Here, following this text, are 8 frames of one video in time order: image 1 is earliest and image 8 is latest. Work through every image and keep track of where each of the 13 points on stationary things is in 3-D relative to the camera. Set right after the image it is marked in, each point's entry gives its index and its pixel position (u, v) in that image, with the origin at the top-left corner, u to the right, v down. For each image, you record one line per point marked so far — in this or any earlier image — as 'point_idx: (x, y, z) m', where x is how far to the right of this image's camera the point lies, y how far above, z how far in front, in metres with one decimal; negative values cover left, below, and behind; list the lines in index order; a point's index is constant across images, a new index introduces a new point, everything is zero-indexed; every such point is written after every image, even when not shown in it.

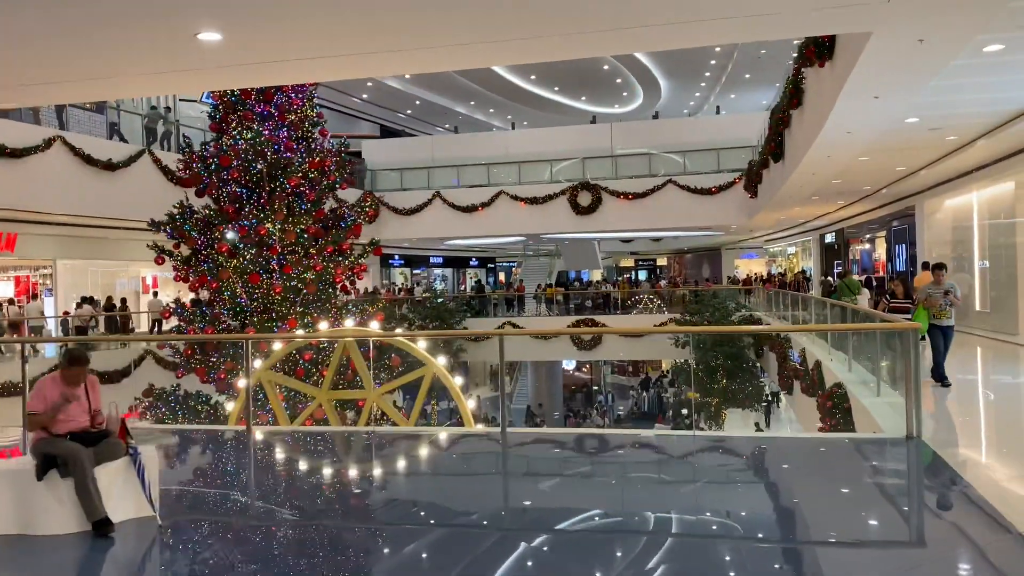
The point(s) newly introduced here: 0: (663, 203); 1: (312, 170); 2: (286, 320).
0: (+3.5, +2.0, +19.7) m
1: (-1.9, +1.1, +7.9) m
2: (-2.1, -0.3, +7.6) m
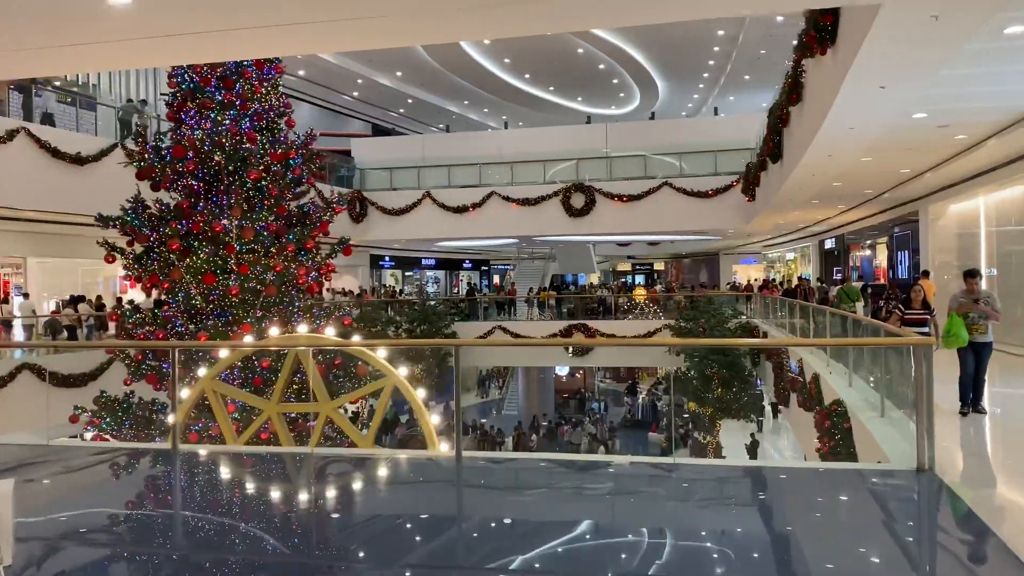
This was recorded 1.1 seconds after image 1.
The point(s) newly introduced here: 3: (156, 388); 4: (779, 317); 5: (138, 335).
0: (+3.3, +1.9, +19.2) m
1: (-2.1, +1.1, +7.3) m
2: (-2.3, -0.3, +7.1) m
3: (-2.4, -0.7, +5.8) m
4: (+4.7, -0.5, +14.8) m
5: (-3.2, -0.4, +7.1) m
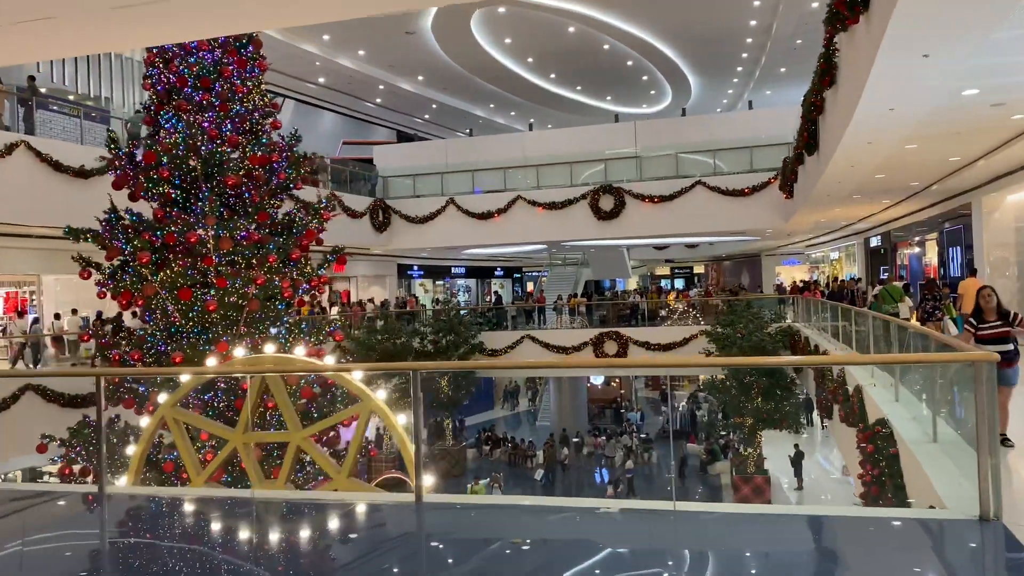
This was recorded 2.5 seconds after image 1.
0: (+3.9, +1.8, +18.3) m
1: (-2.1, +1.0, +6.8) m
2: (-2.3, -0.4, +6.5) m
3: (-2.4, -0.8, +5.2) m
4: (+5.1, -0.5, +13.9) m
5: (-3.1, -0.5, +6.6) m
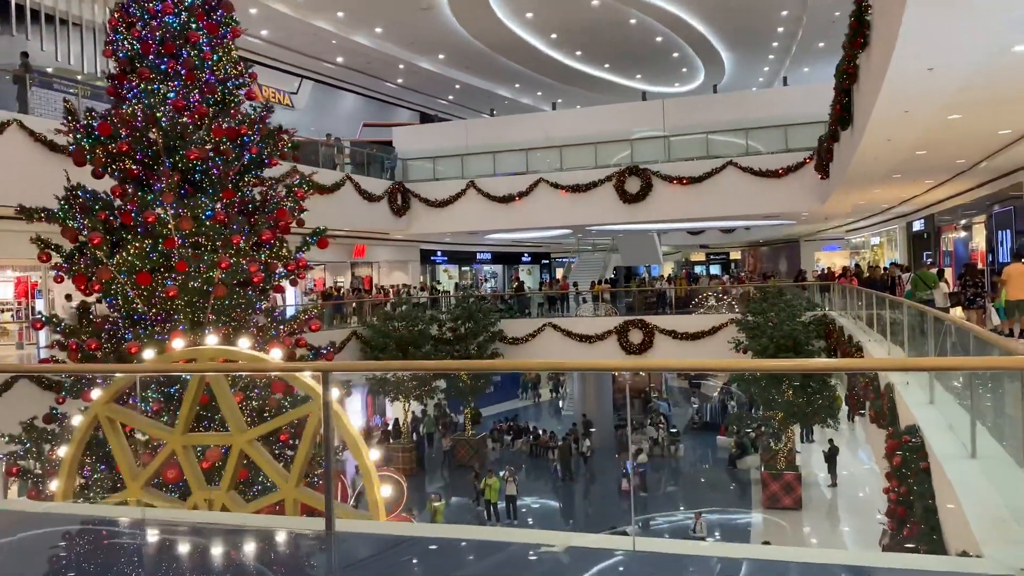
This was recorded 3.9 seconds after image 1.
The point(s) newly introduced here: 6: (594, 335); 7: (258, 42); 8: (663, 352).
0: (+4.4, +2.1, +17.5) m
1: (-2.1, +1.1, +6.2) m
2: (-2.4, -0.3, +6.0) m
3: (-2.6, -0.7, +4.7) m
4: (+5.4, -0.3, +13.0) m
5: (-3.2, -0.4, +6.1) m
6: (+1.9, -1.1, +19.0) m
7: (-5.3, +5.2, +17.6) m
8: (+3.4, -1.4, +18.7) m
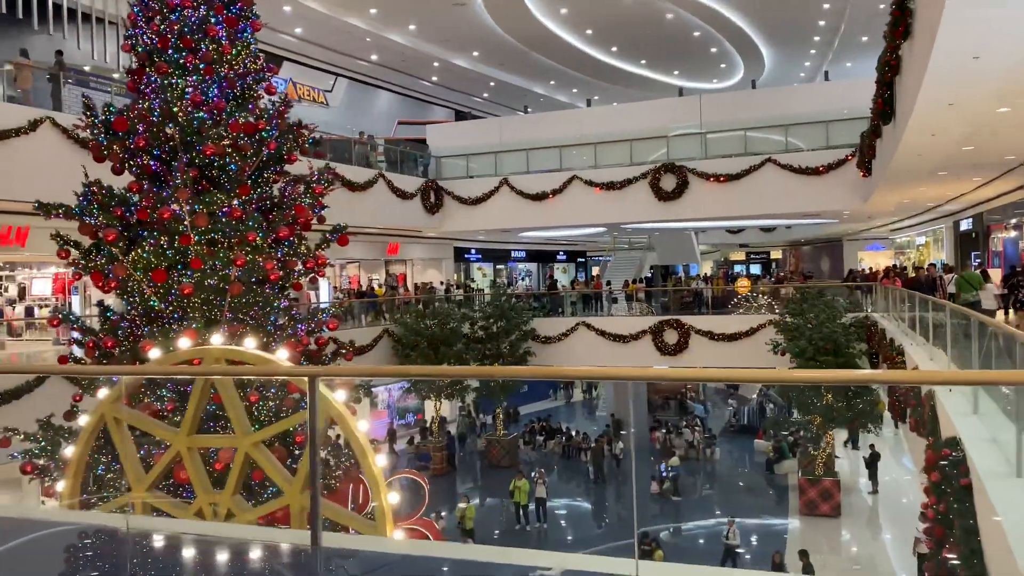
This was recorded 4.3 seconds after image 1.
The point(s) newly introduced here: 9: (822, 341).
0: (+5.0, +2.1, +17.1) m
1: (-2.0, +1.1, +6.1) m
2: (-2.2, -0.3, +5.9) m
3: (-2.5, -0.7, +4.6) m
4: (+5.8, -0.3, +12.6) m
5: (-3.1, -0.4, +6.1) m
6: (+2.6, -1.1, +18.7) m
7: (-4.6, +5.2, +17.6) m
8: (+4.1, -1.4, +18.3) m
9: (+5.5, -0.9, +14.7) m
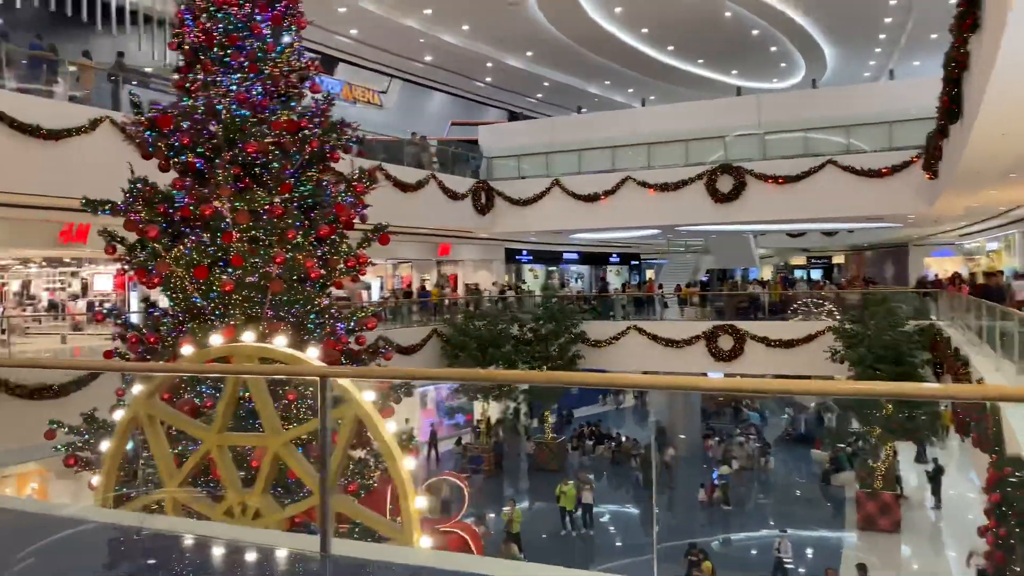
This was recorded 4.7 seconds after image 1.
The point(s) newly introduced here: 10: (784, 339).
0: (+6.1, +2.0, +16.6) m
1: (-1.7, +1.1, +6.1) m
2: (-1.9, -0.3, +5.9) m
3: (-2.3, -0.6, +4.7) m
4: (+6.5, -0.5, +12.1) m
5: (-2.8, -0.4, +6.1) m
6: (+3.7, -1.1, +18.4) m
7: (-3.5, +5.2, +17.8) m
8: (+5.2, -1.5, +17.9) m
9: (+6.3, -1.0, +14.2) m
10: (+5.7, -1.1, +17.5) m
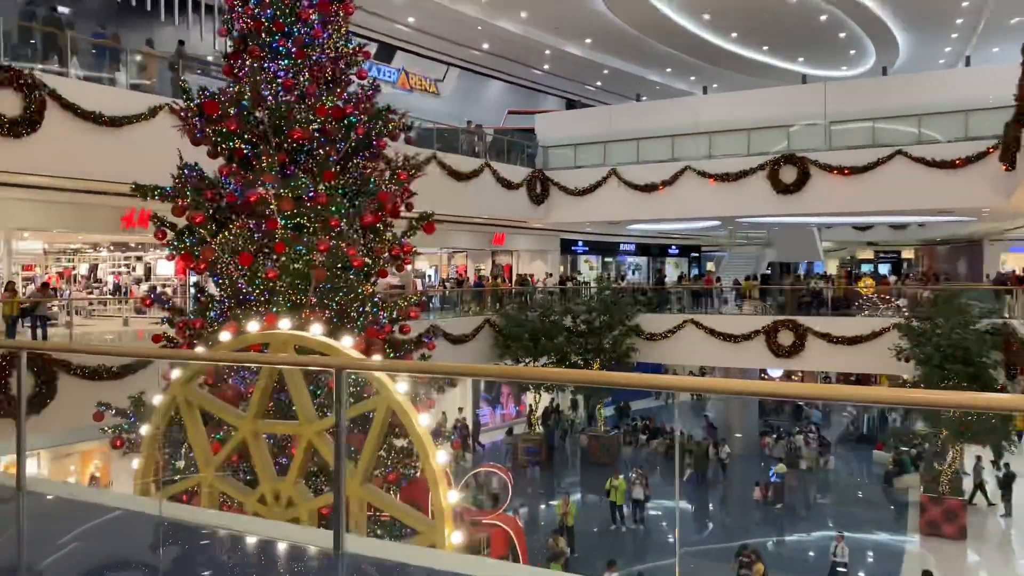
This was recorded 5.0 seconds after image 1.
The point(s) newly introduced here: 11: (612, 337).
0: (+7.2, +2.1, +15.9) m
1: (-1.3, +1.2, +6.1) m
2: (-1.6, -0.2, +5.9) m
3: (-2.1, -0.6, +4.7) m
4: (+7.3, -0.4, +11.4) m
5: (-2.5, -0.3, +6.2) m
6: (+4.9, -1.0, +17.9) m
7: (-2.3, +5.5, +17.8) m
8: (+6.3, -1.4, +17.4) m
9: (+7.2, -1.0, +13.6) m
10: (+6.8, -1.0, +17.0) m
11: (+2.1, -1.0, +17.7) m
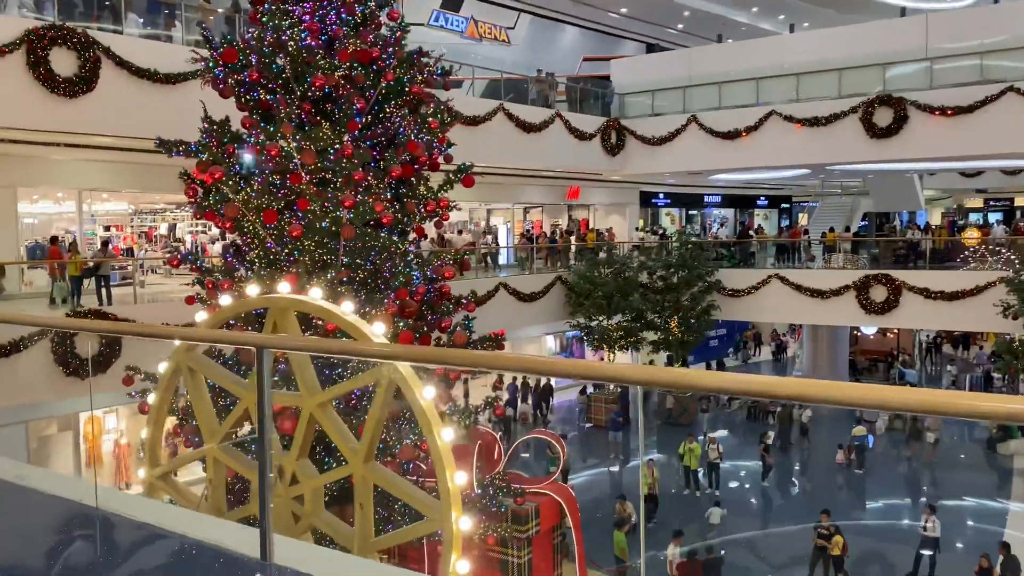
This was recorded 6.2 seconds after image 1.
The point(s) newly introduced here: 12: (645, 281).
0: (+8.4, +2.9, +14.5) m
1: (-1.1, +1.5, +5.7) m
2: (-1.4, +0.1, +5.6) m
3: (-2.0, -0.4, +4.5) m
4: (+8.1, +0.2, +10.2) m
5: (-2.2, 0.0, +5.9) m
6: (+6.4, 0.0, +16.9) m
7: (-0.8, +6.4, +17.2) m
8: (+7.7, -0.5, +16.2) m
9: (+8.2, -0.2, +12.4) m
10: (+8.2, 0.0, +15.7) m
11: (+3.6, -0.1, +16.9) m
12: (+2.7, +0.2, +16.7) m
